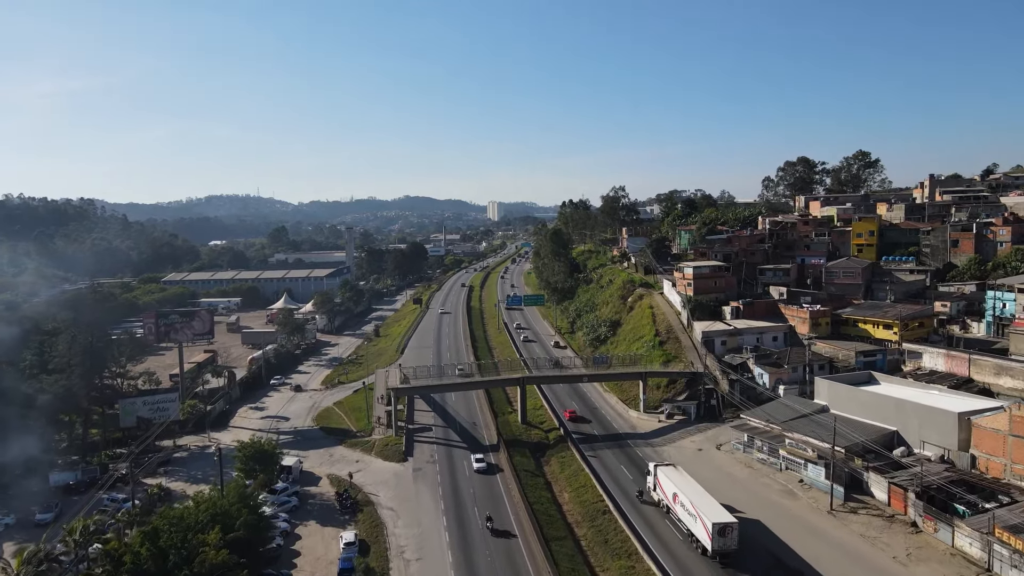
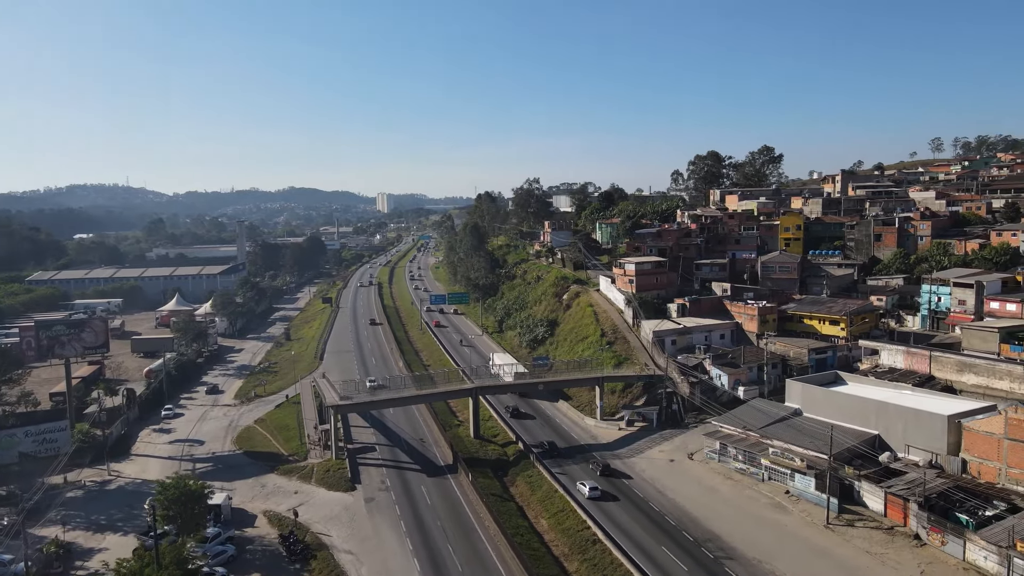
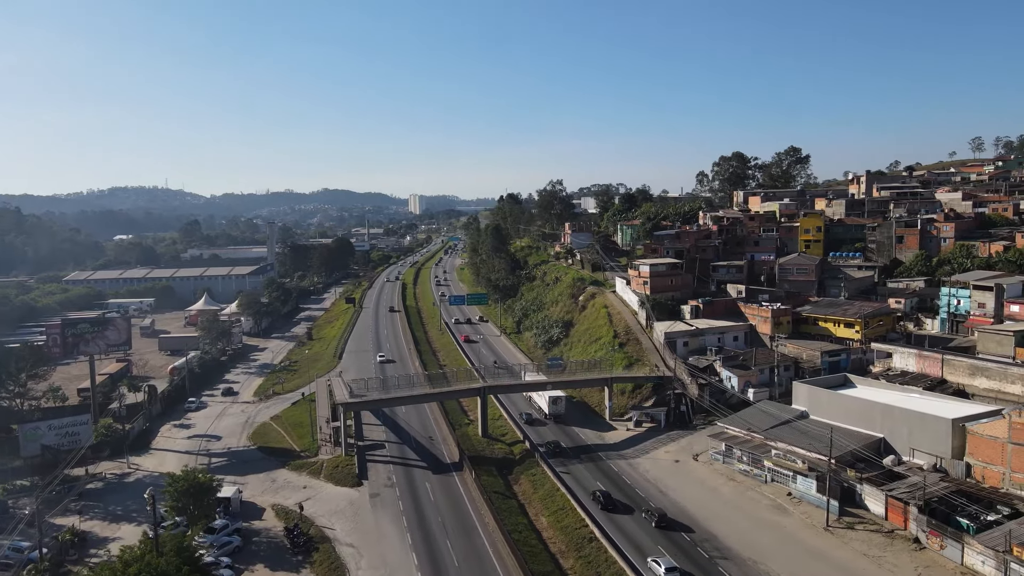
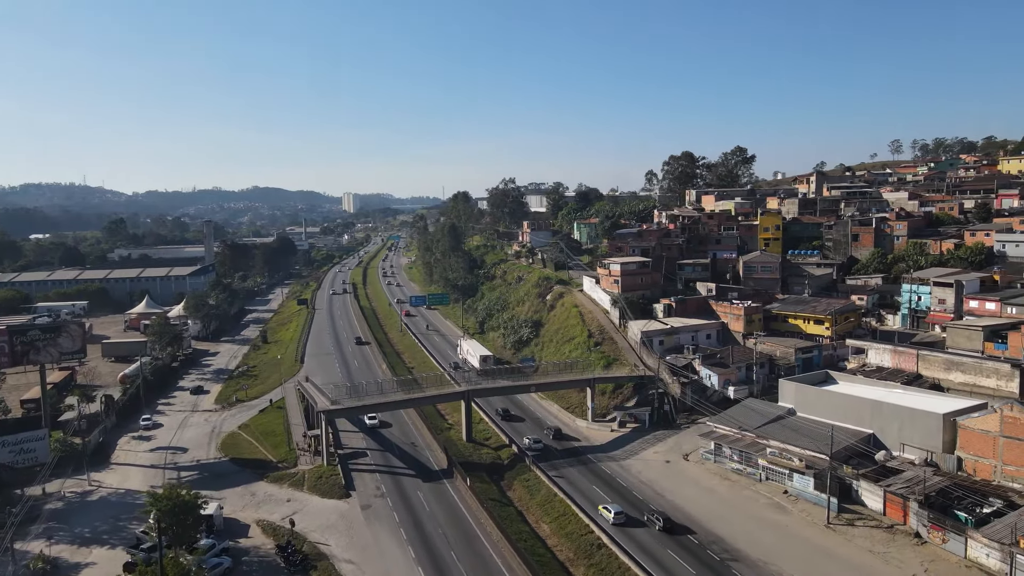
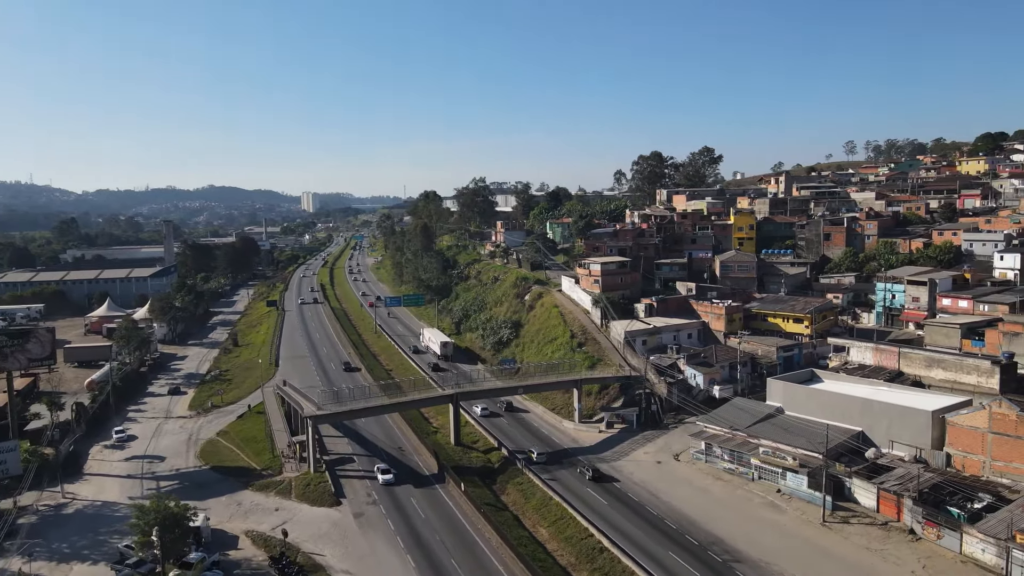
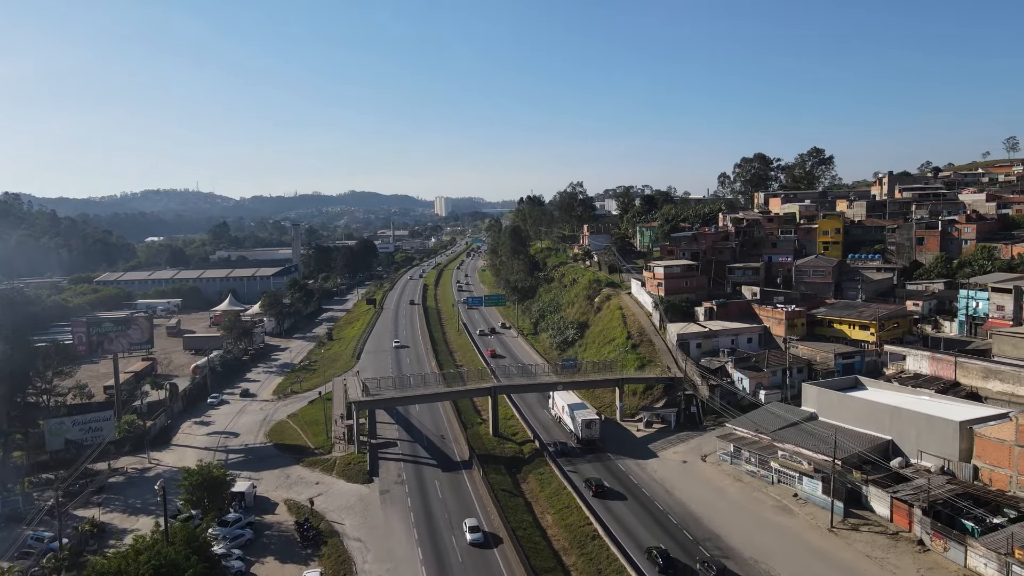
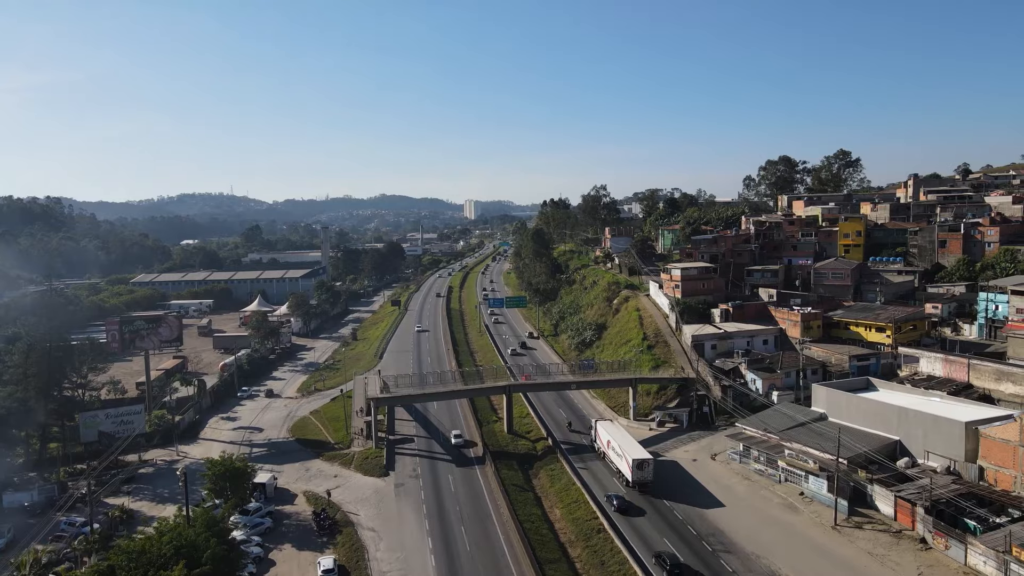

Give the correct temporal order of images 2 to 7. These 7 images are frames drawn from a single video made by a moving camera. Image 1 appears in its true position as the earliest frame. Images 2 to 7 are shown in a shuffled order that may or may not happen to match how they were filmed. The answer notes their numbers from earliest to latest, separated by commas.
7, 6, 3, 2, 4, 5
